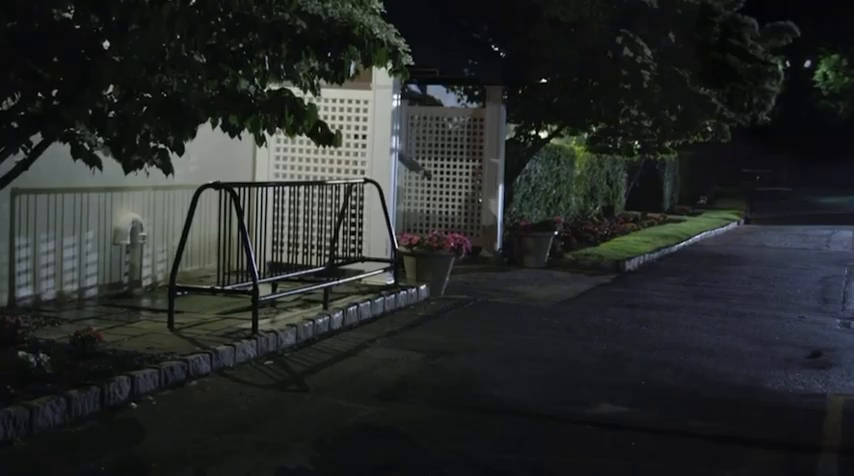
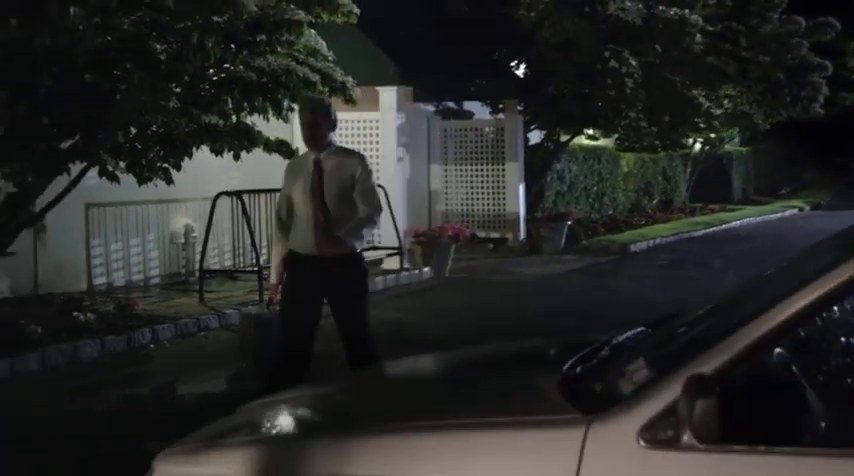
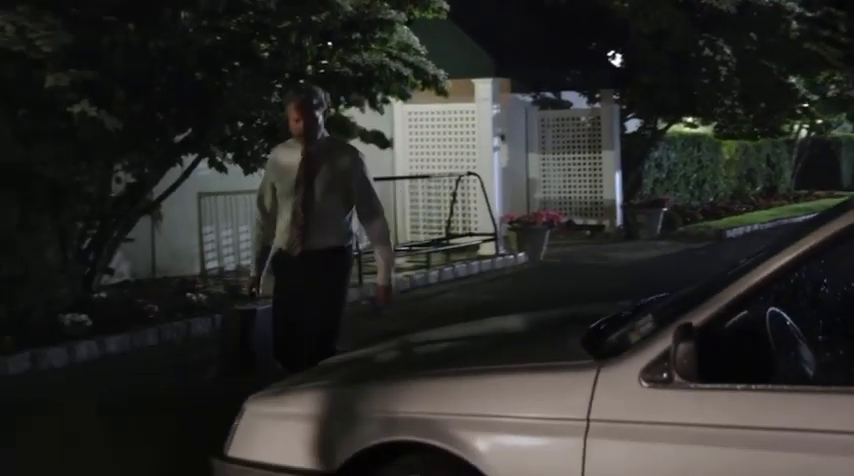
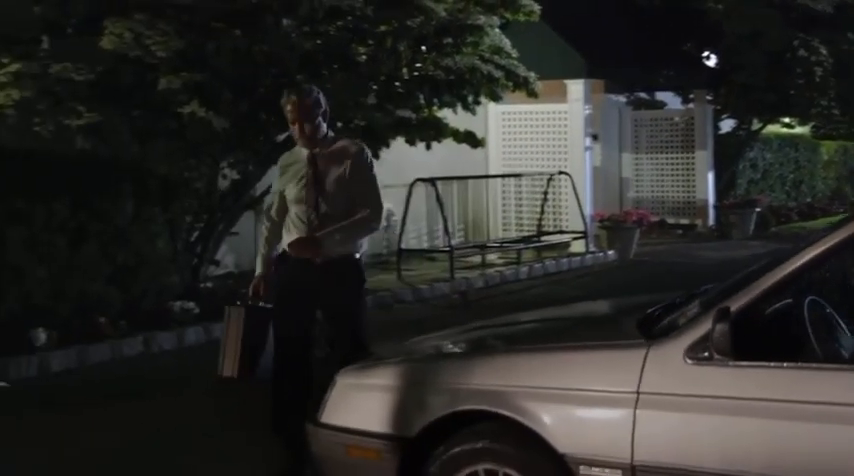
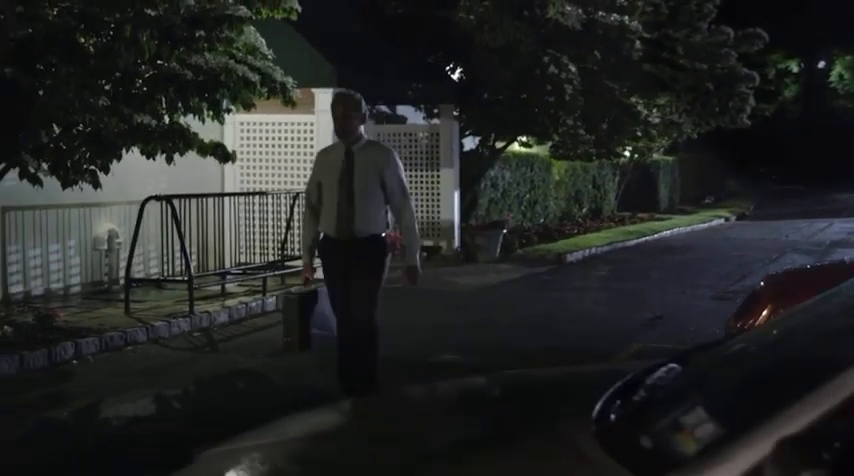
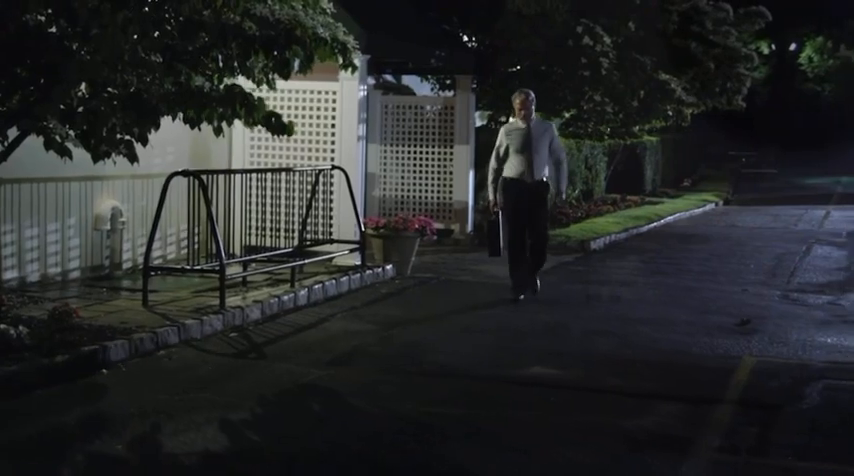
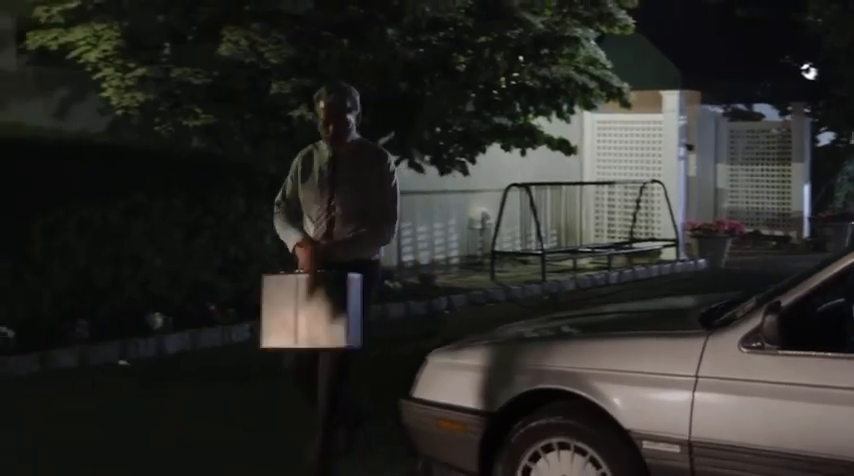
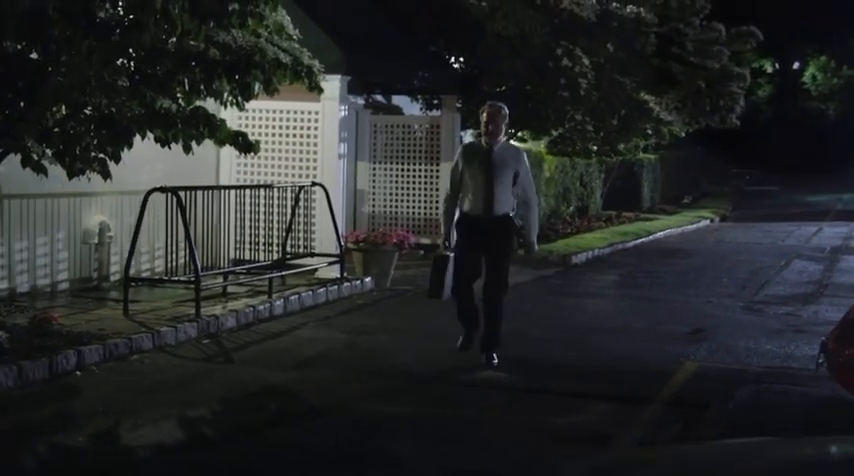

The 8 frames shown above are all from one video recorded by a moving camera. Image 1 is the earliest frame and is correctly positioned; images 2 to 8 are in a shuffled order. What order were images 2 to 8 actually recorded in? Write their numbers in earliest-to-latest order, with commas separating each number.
6, 8, 5, 2, 3, 4, 7
